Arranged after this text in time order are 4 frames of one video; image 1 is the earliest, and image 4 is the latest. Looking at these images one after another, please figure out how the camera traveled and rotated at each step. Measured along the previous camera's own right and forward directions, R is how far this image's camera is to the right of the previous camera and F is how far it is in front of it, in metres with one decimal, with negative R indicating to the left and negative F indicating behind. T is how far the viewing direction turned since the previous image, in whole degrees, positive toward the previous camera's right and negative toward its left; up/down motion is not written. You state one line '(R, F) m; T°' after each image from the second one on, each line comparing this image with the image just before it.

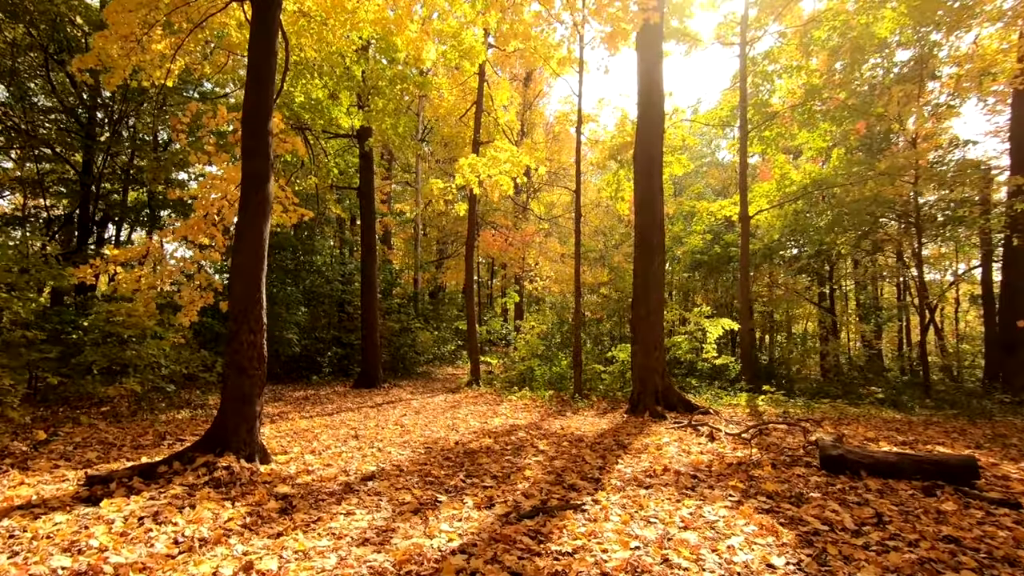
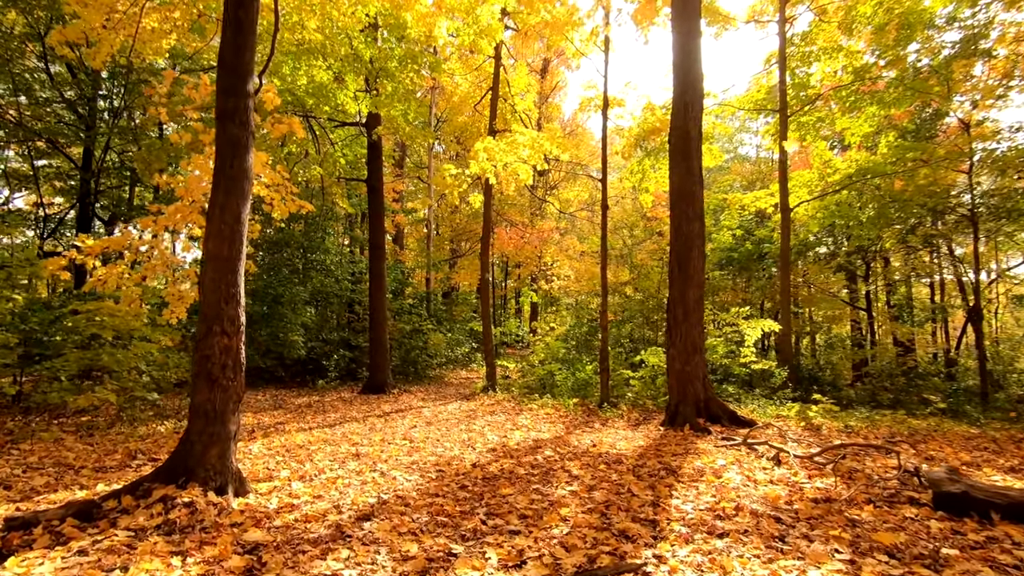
(-0.1, +0.8) m; -1°
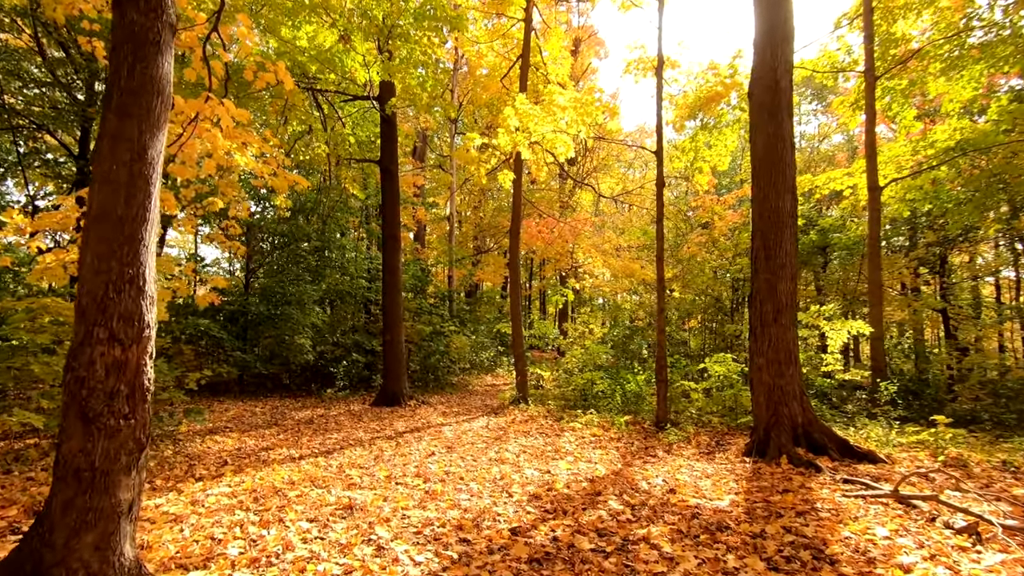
(-0.2, +1.5) m; -2°
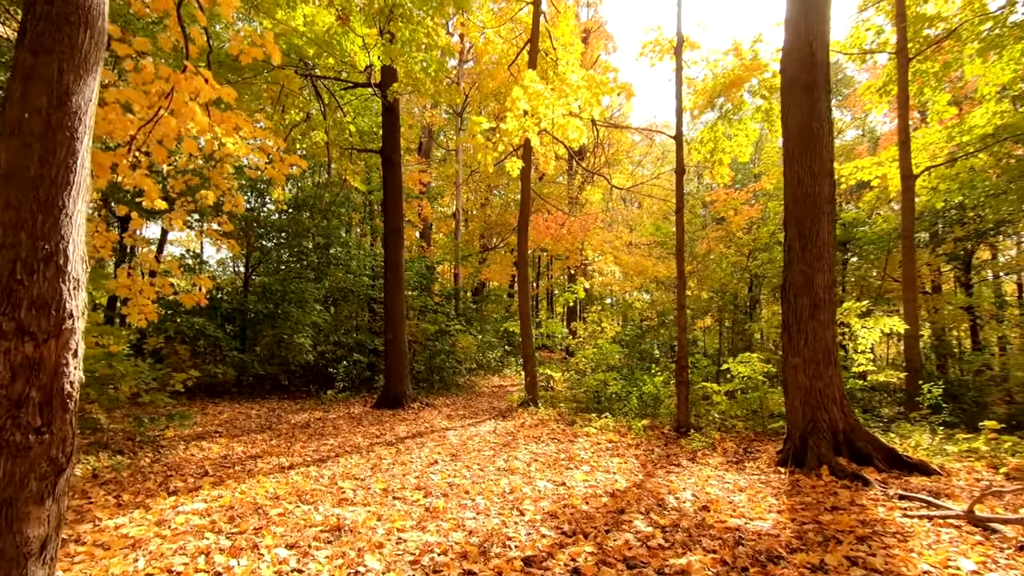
(0.0, +0.5) m; -1°
